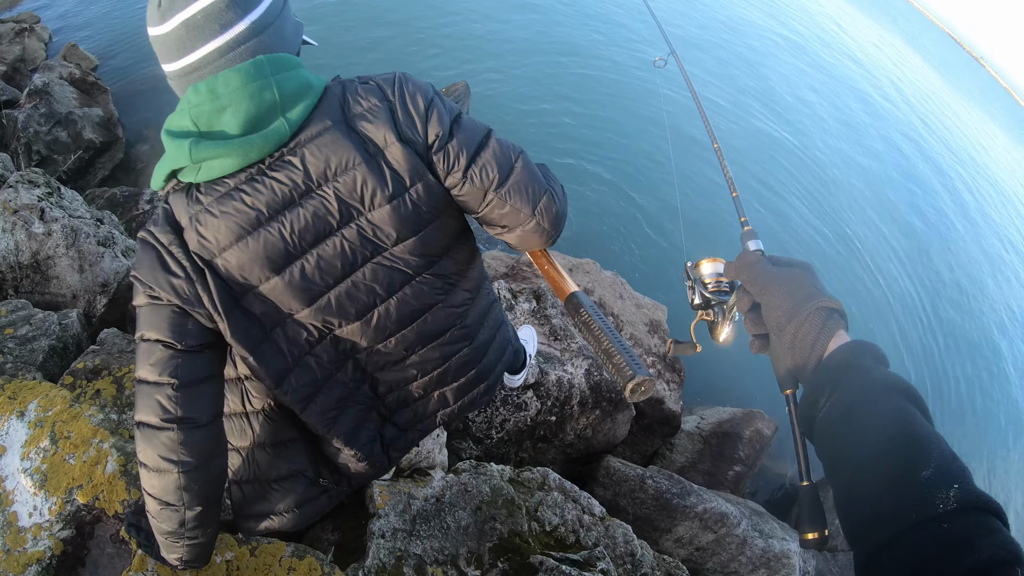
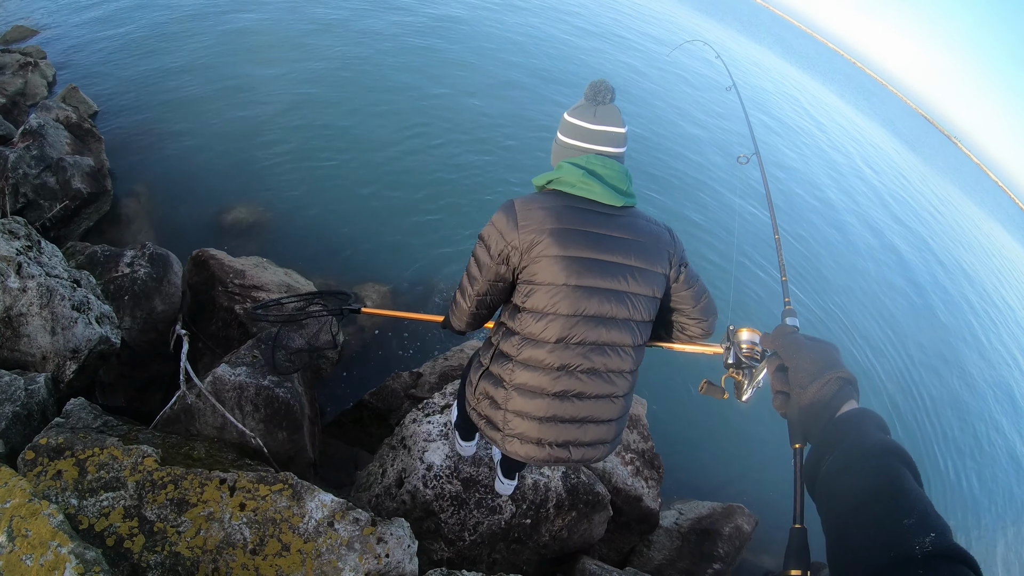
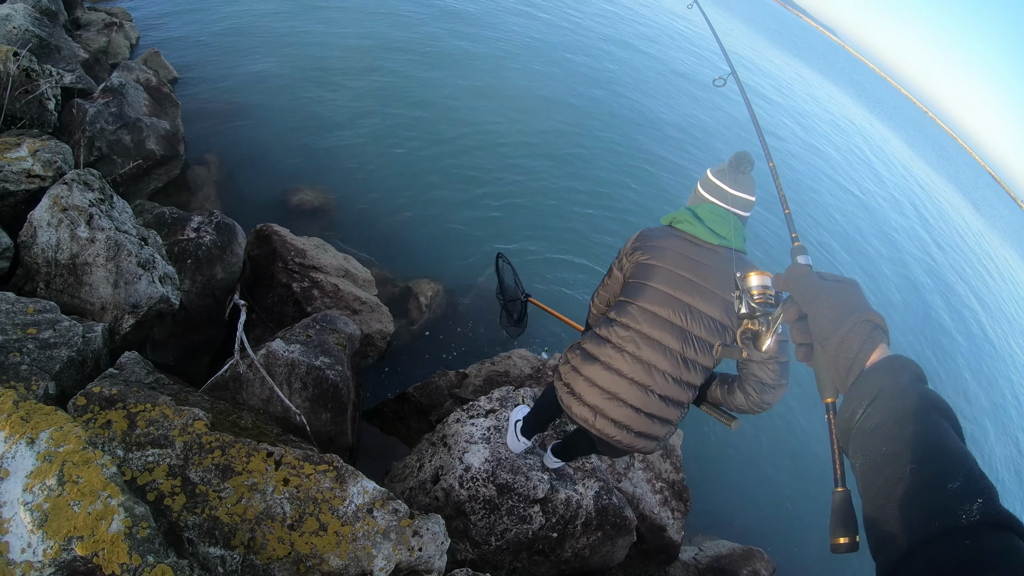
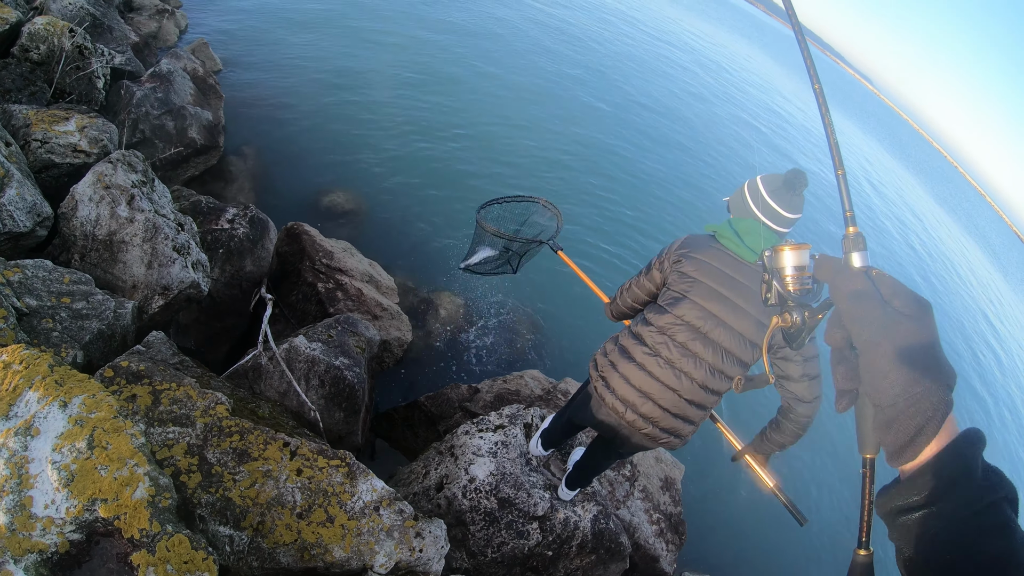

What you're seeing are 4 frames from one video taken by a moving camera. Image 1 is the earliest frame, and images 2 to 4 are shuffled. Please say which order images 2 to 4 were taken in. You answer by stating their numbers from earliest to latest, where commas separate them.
2, 3, 4
